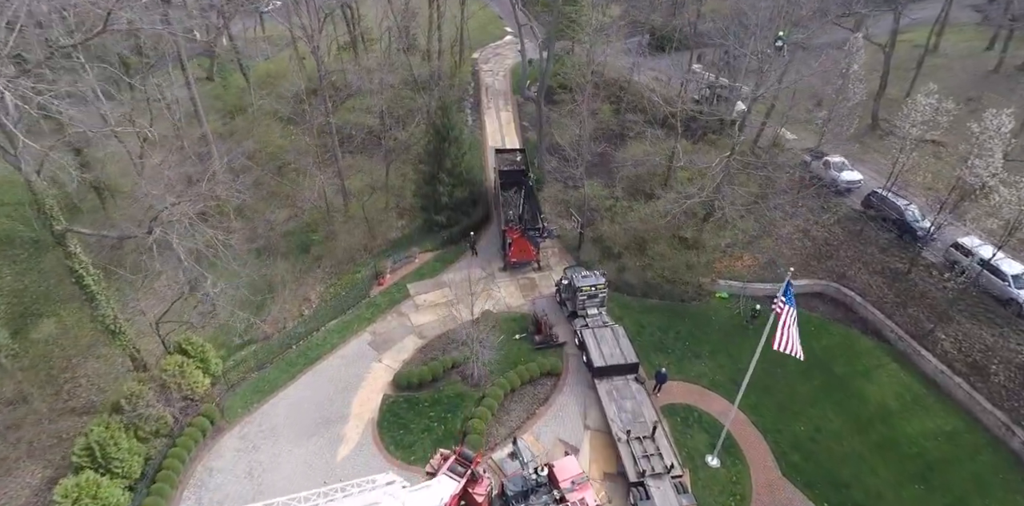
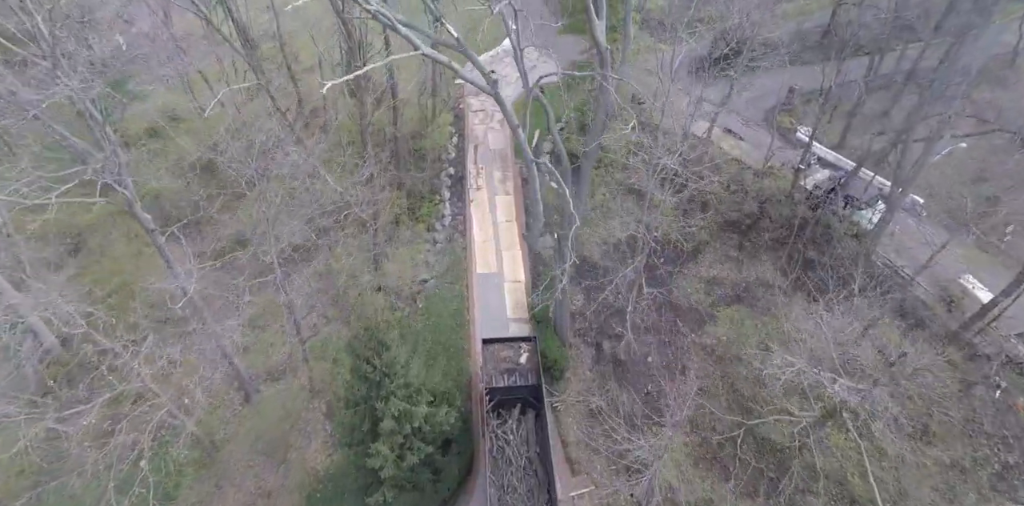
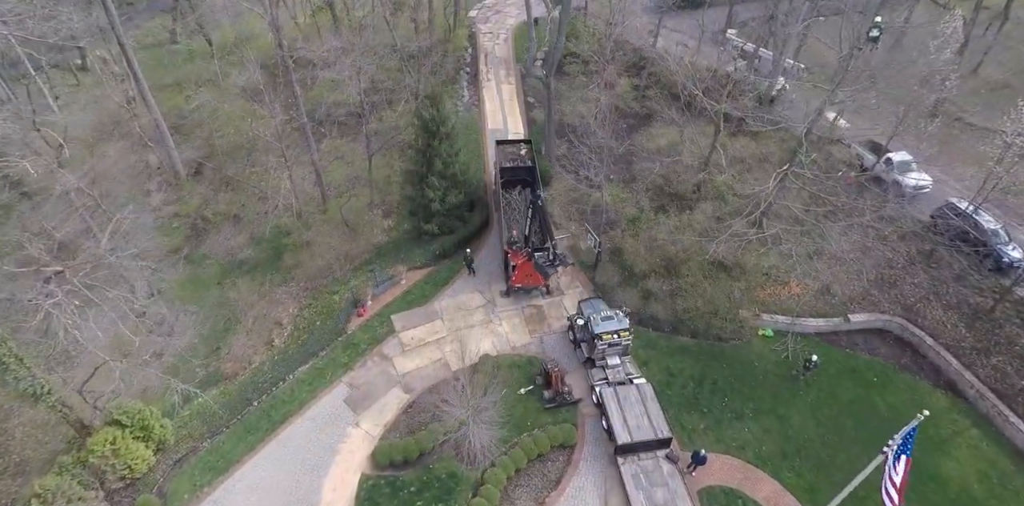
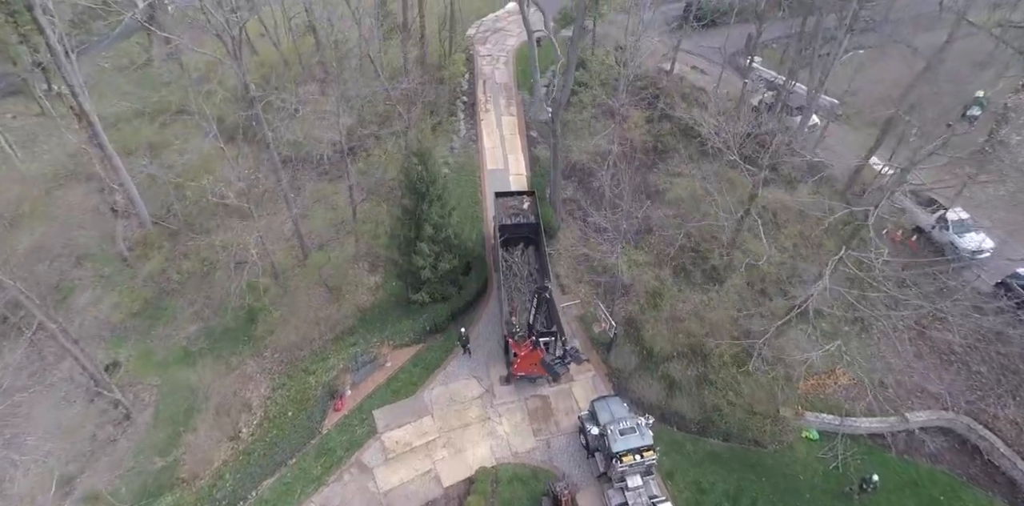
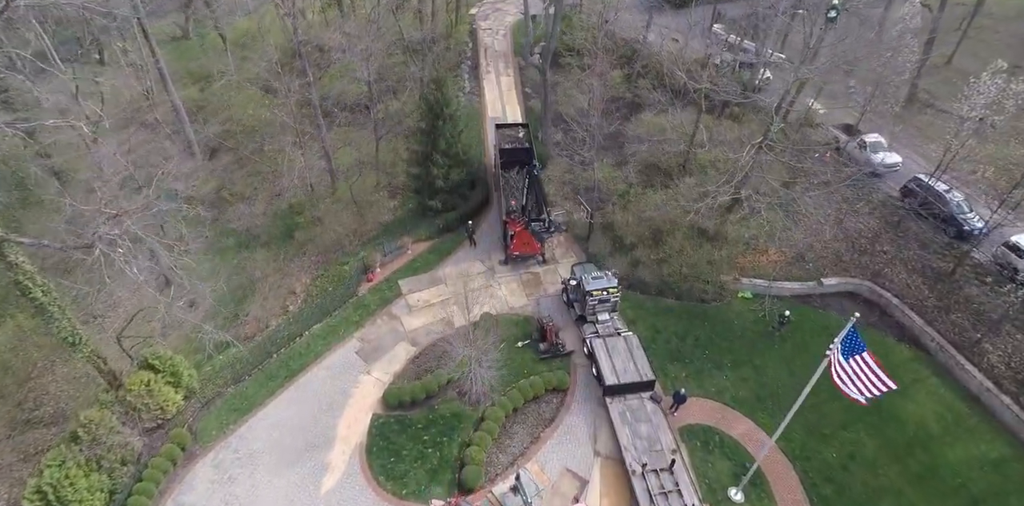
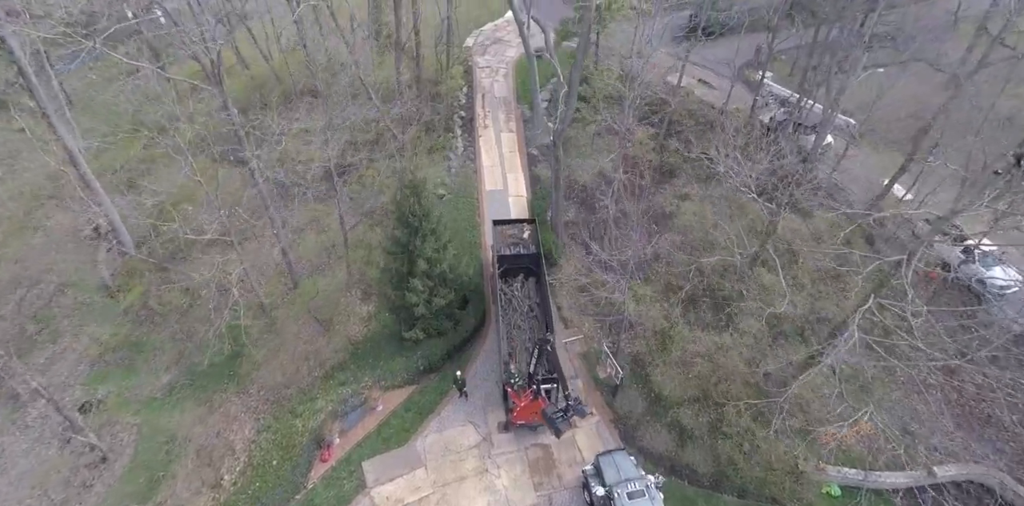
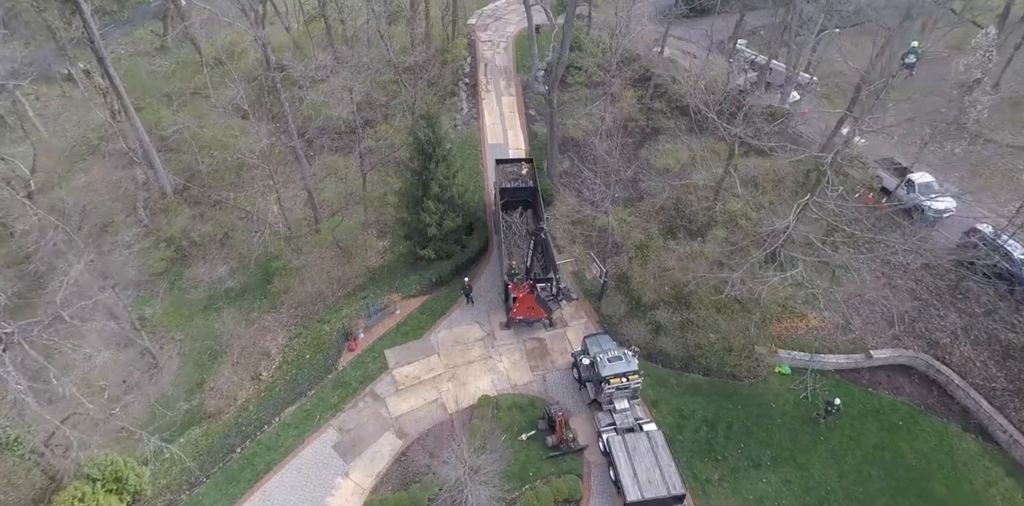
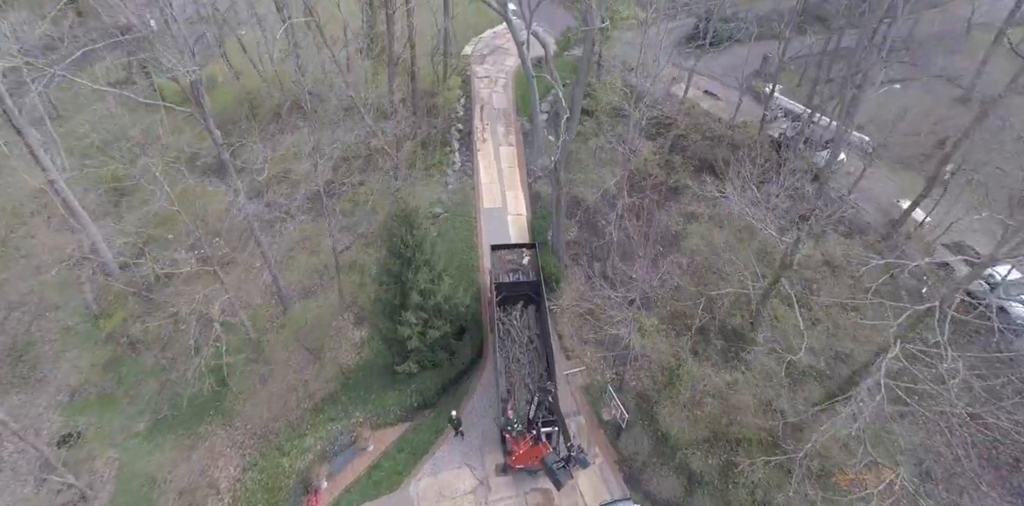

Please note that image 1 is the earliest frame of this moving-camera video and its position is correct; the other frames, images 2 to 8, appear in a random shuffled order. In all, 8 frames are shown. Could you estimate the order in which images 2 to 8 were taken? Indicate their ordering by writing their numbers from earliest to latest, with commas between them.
5, 3, 7, 4, 6, 8, 2
